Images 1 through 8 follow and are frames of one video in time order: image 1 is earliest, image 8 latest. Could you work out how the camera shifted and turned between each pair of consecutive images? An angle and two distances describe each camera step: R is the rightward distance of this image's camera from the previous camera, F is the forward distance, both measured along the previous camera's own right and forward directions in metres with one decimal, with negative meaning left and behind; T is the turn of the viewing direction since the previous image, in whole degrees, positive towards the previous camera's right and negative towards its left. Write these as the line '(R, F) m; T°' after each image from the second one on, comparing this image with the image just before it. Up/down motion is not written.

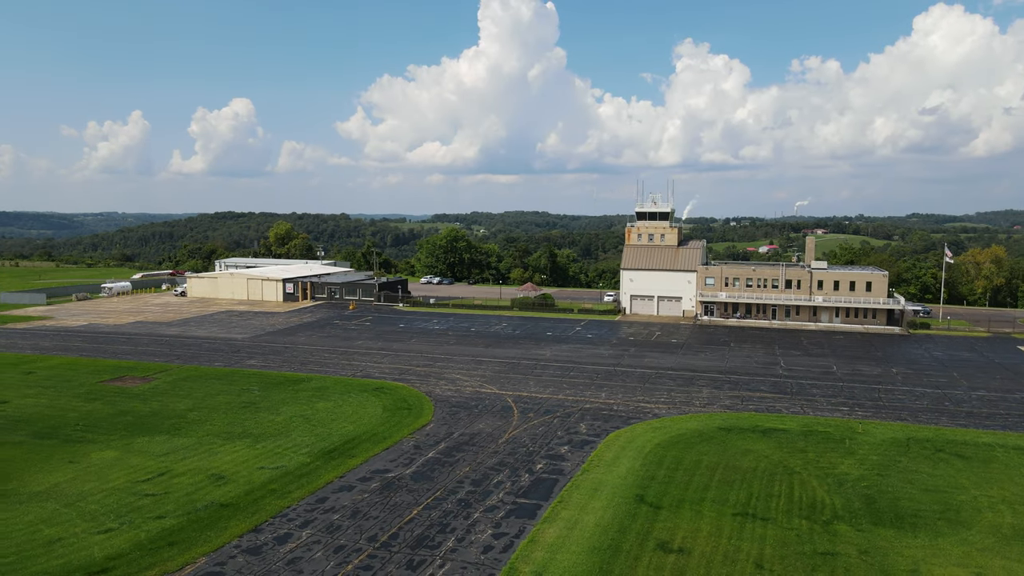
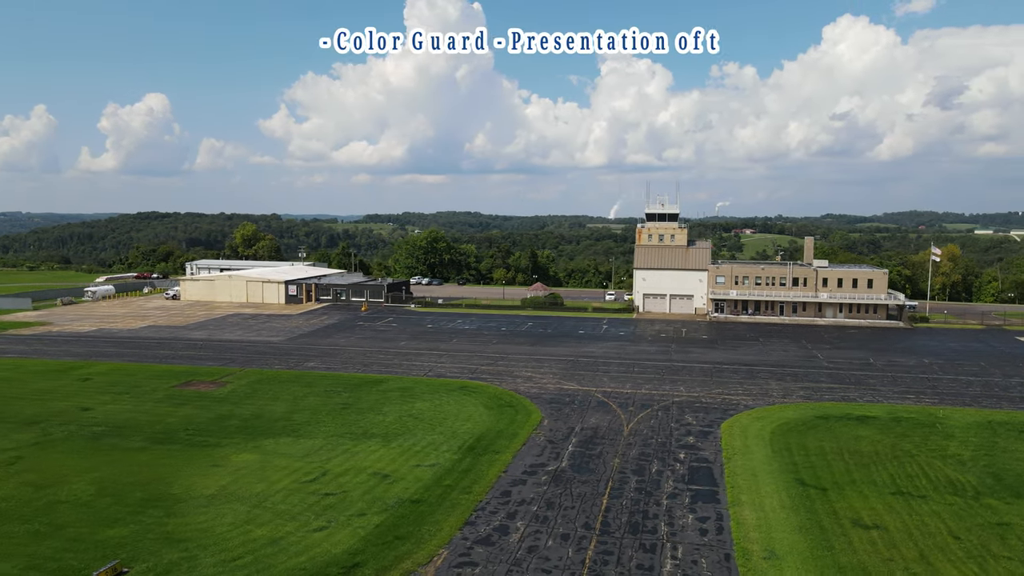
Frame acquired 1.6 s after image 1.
(-6.8, -0.7) m; +6°
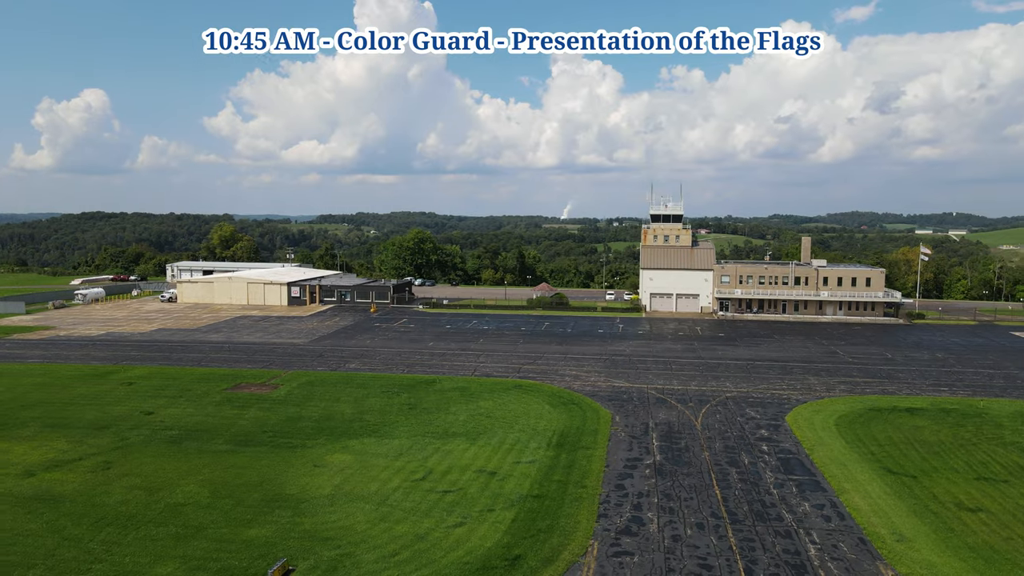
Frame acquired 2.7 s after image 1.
(-4.6, -0.5) m; +4°
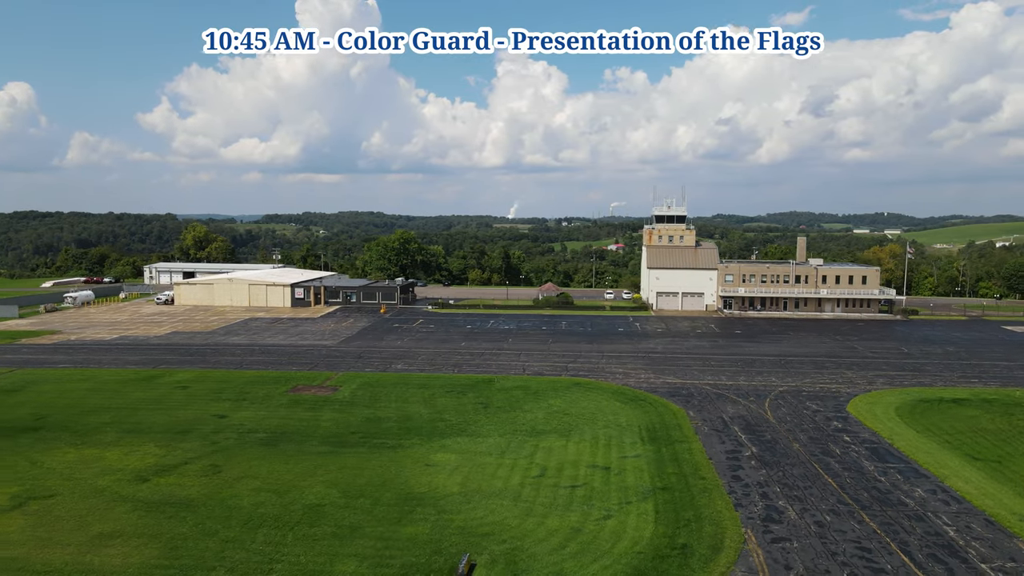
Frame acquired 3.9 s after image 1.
(-5.2, -0.4) m; +4°
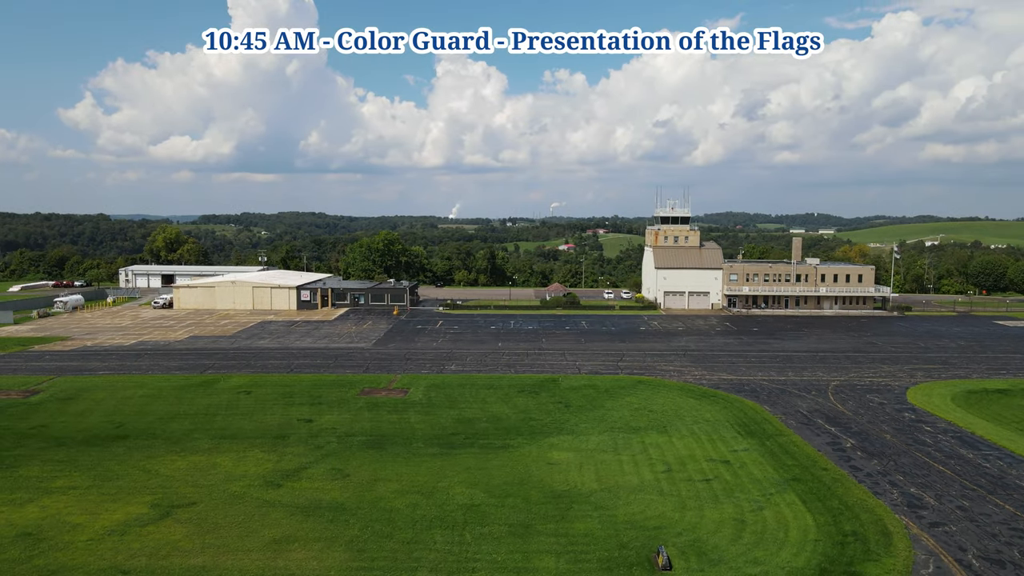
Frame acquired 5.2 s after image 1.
(-5.8, -0.2) m; +5°
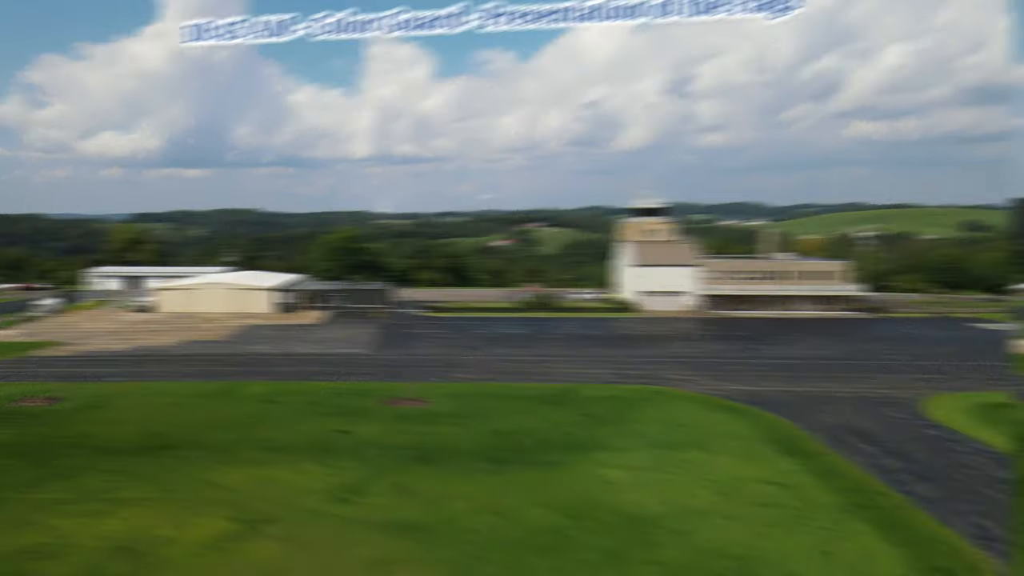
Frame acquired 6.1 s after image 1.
(-3.6, -0.6) m; +4°
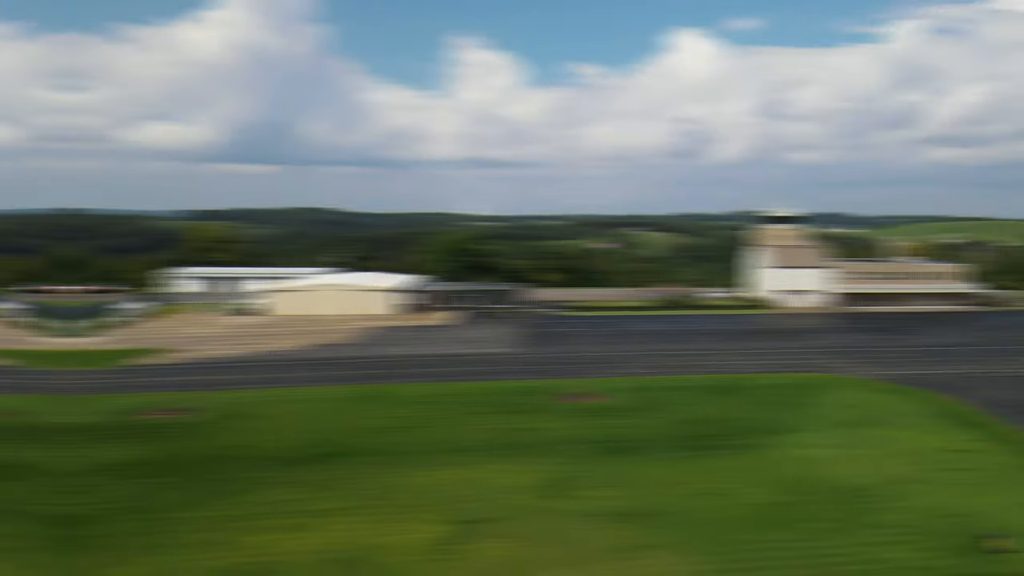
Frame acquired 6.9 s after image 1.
(-4.9, +2.1) m; -3°
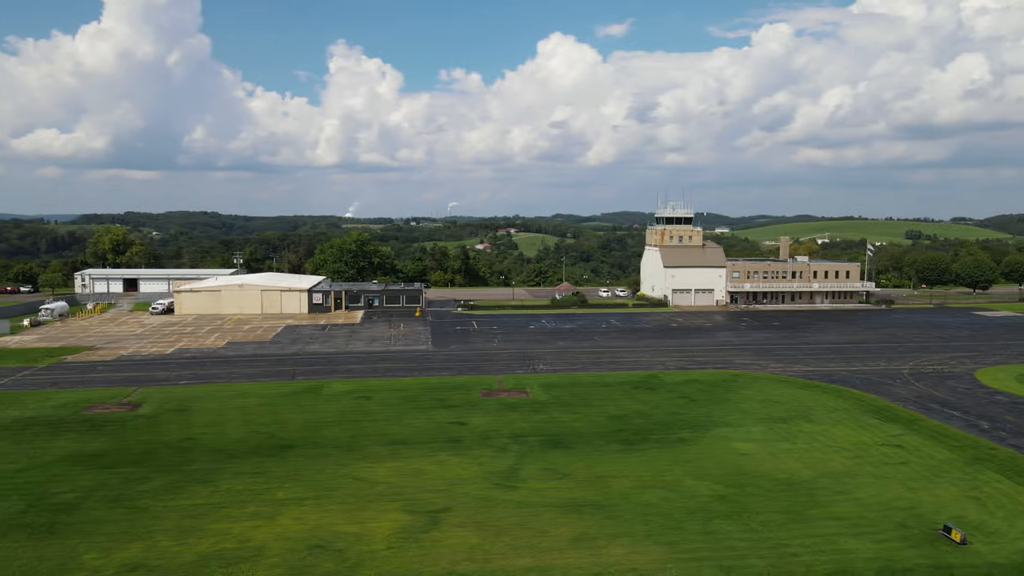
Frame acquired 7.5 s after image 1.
(-1.6, -1.6) m; +8°
